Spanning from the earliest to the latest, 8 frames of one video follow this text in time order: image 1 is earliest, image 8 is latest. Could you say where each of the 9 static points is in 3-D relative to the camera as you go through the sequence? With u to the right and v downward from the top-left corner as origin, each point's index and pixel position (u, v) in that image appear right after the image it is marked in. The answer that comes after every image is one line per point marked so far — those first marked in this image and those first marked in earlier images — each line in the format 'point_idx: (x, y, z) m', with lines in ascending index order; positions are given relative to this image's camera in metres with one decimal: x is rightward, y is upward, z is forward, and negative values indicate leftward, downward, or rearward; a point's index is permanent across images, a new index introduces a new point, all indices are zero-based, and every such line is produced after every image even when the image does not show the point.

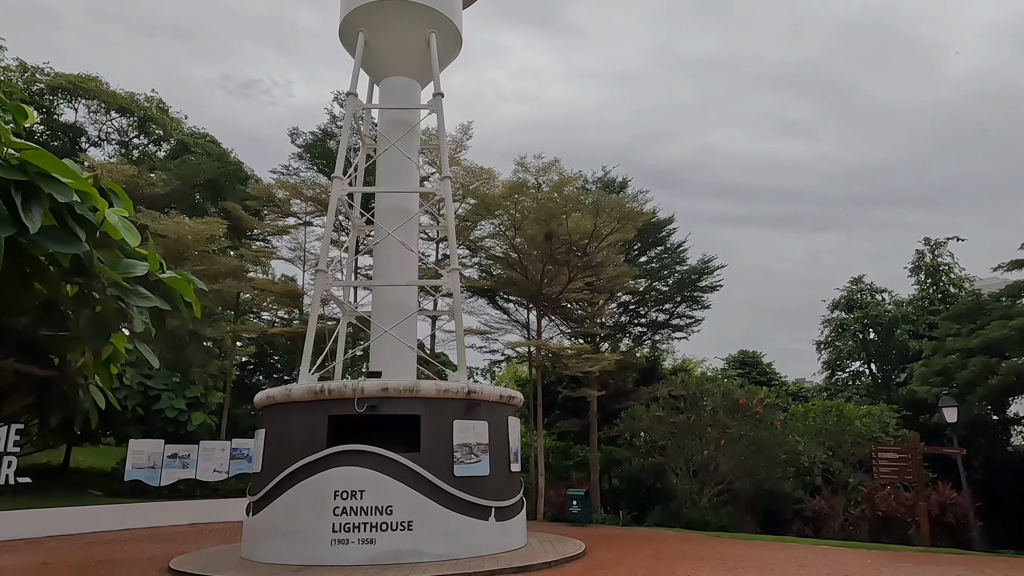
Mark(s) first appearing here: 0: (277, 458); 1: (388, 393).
0: (-4.3, -3.1, +11.9) m
1: (-2.1, -1.8, +11.5) m
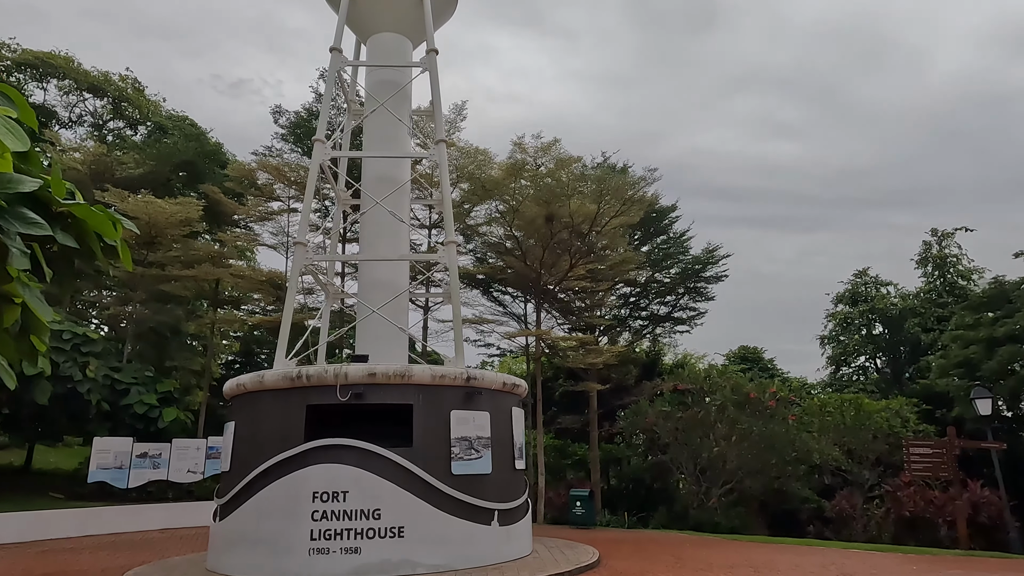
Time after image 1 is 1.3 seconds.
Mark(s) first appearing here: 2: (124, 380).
0: (-4.2, -2.6, +10.3) m
1: (-2.0, -1.4, +10.0) m
2: (-11.2, -2.7, +19.1) m
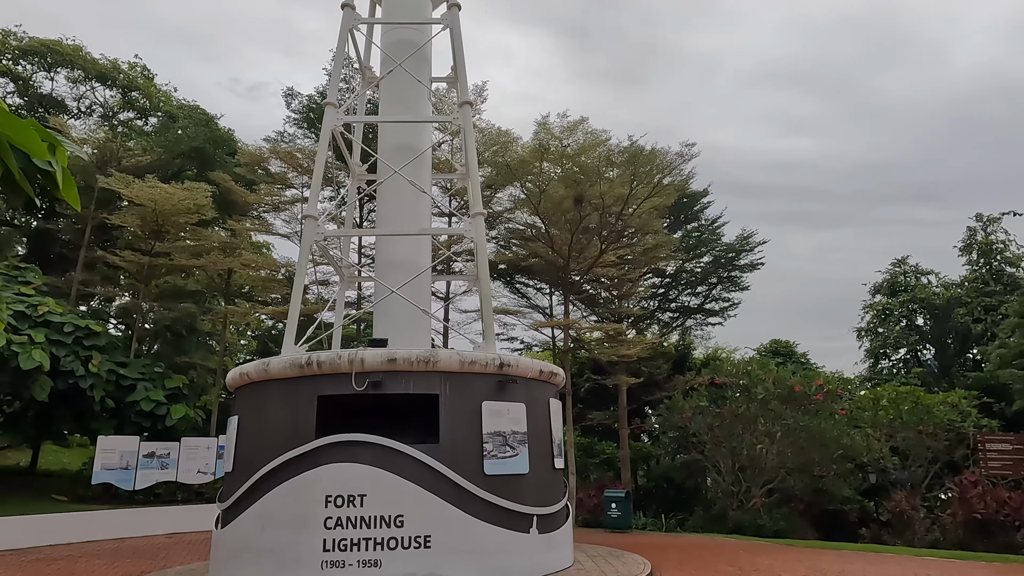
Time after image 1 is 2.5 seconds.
0: (-3.6, -2.3, +9.1) m
1: (-1.5, -1.0, +8.7) m
2: (-10.4, -2.4, +18.0) m
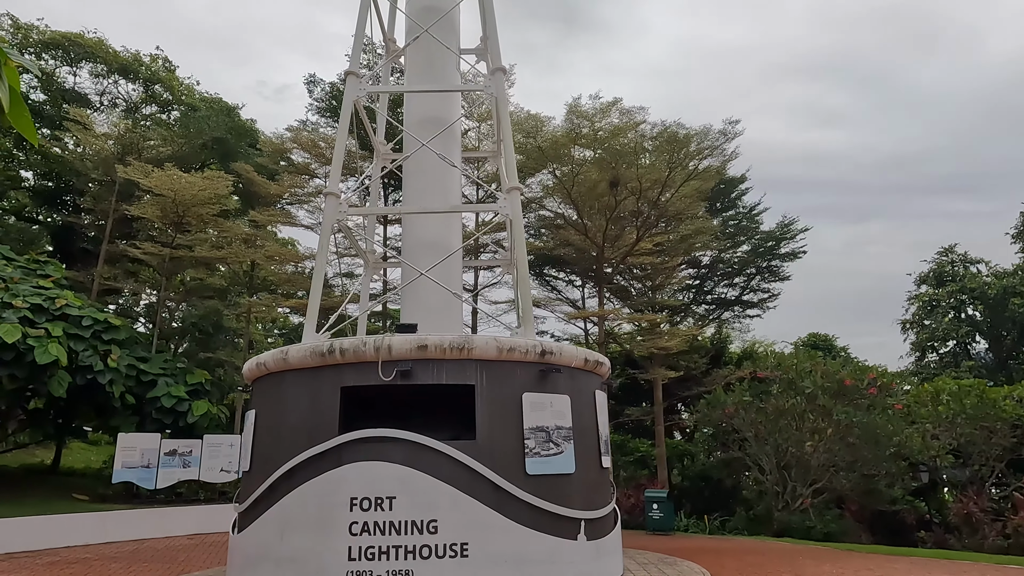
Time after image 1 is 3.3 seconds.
0: (-3.1, -2.1, +8.3) m
1: (-1.0, -0.8, +7.8) m
2: (-9.6, -2.2, +17.4) m
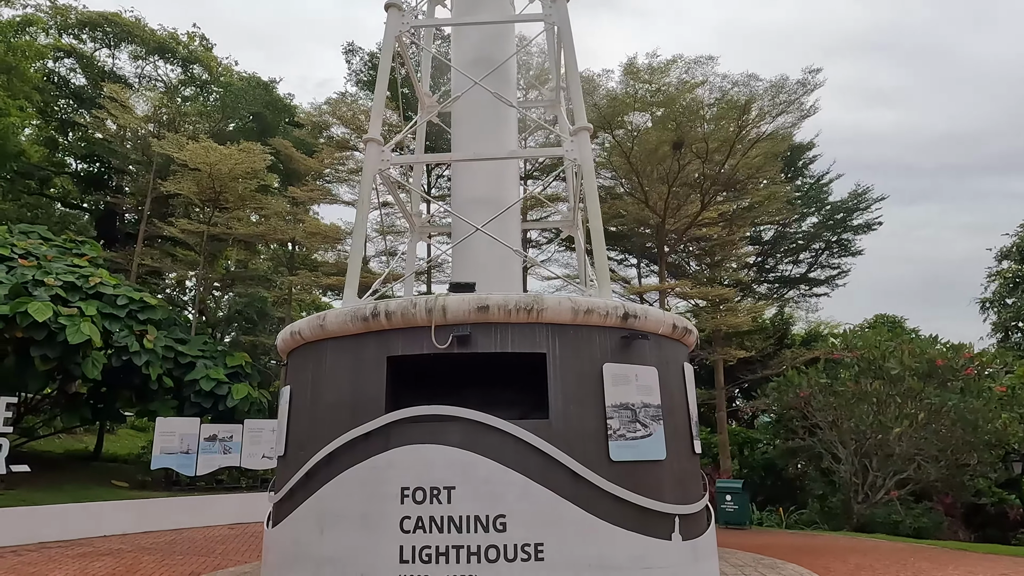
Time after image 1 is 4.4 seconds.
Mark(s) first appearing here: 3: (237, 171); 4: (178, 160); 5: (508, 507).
0: (-2.2, -1.6, +7.1) m
1: (-0.2, -0.3, +6.5) m
2: (-8.2, -1.6, +16.7) m
3: (-8.1, +3.5, +19.5) m
4: (-9.4, +3.6, +18.7) m
5: (0.0, -2.0, +6.1) m
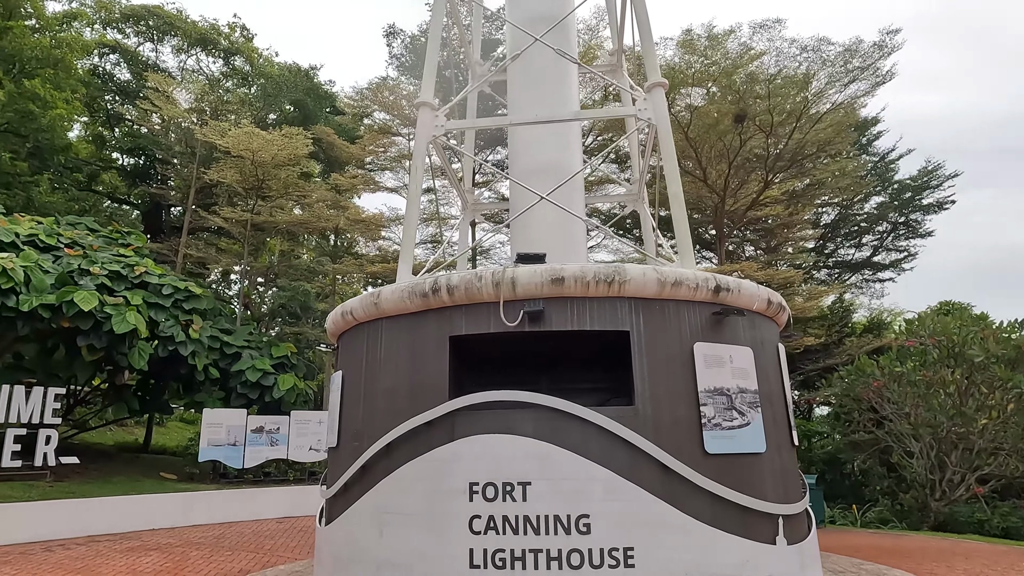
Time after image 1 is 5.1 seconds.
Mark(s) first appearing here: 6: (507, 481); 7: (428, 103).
0: (-1.5, -1.3, +6.5) m
1: (+0.5, 0.0, +5.7) m
2: (-6.9, -1.4, +16.3) m
3: (-6.7, +3.8, +19.2) m
4: (-8.1, +3.9, +18.4) m
5: (+0.6, -1.7, +5.3) m
6: (-0.1, -1.6, +5.4) m
7: (-1.0, +2.2, +8.0) m
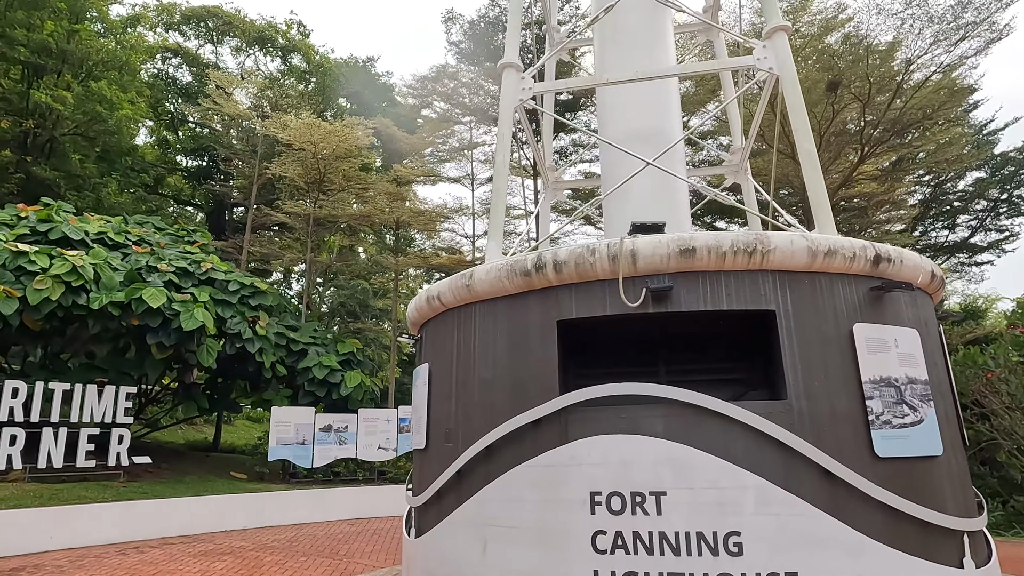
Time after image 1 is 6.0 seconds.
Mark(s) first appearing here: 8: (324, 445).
0: (-0.5, -1.2, +5.7) m
1: (+1.4, +0.2, +4.8) m
2: (-5.1, -1.2, +16.0) m
3: (-4.8, +3.9, +18.7) m
4: (-6.3, +4.0, +18.1) m
5: (+1.5, -1.5, +4.4) m
6: (+0.8, -1.4, +4.5) m
7: (0.0, +2.4, +7.2) m
8: (-4.3, -3.6, +15.1) m
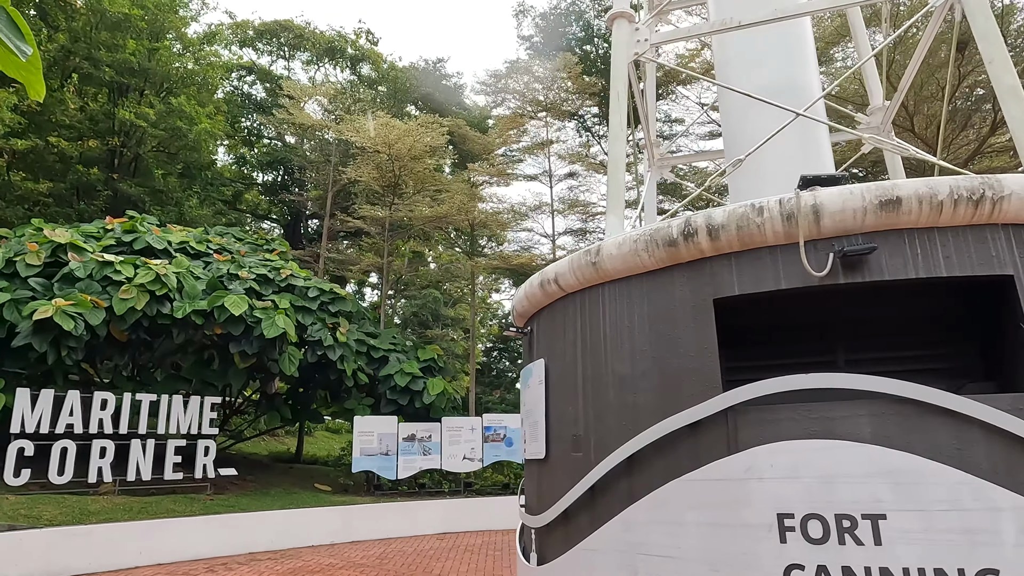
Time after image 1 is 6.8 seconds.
0: (+0.5, -1.0, +4.8) m
1: (+2.2, +0.4, +3.7) m
2: (-3.1, -1.4, +15.4) m
3: (-2.7, +3.8, +18.3) m
4: (-4.2, +3.8, +17.7) m
5: (+2.4, -1.3, +3.2) m
6: (+1.7, -1.2, +3.5) m
7: (+1.0, +2.5, +6.2) m
8: (-2.3, -3.7, +14.5) m
